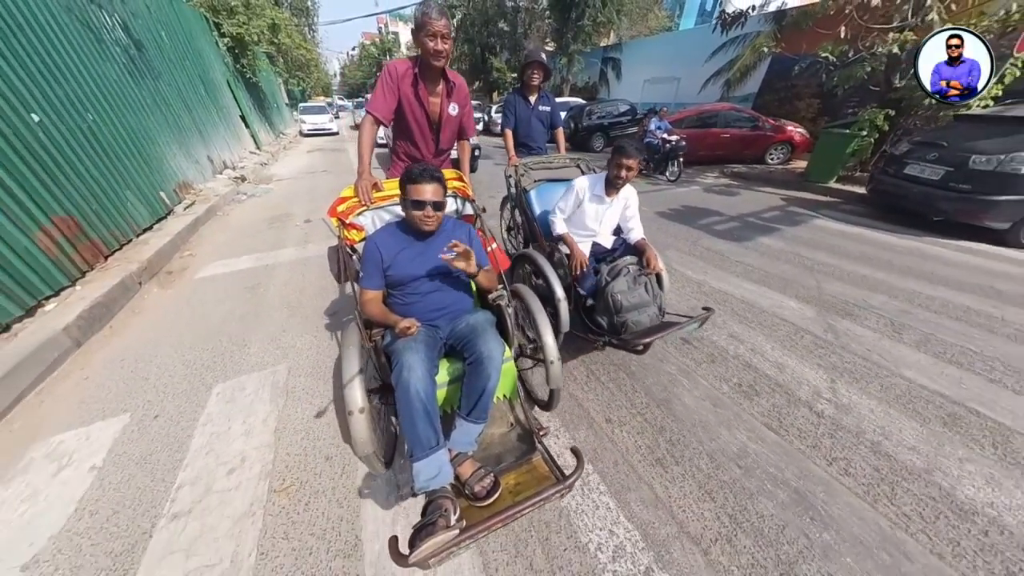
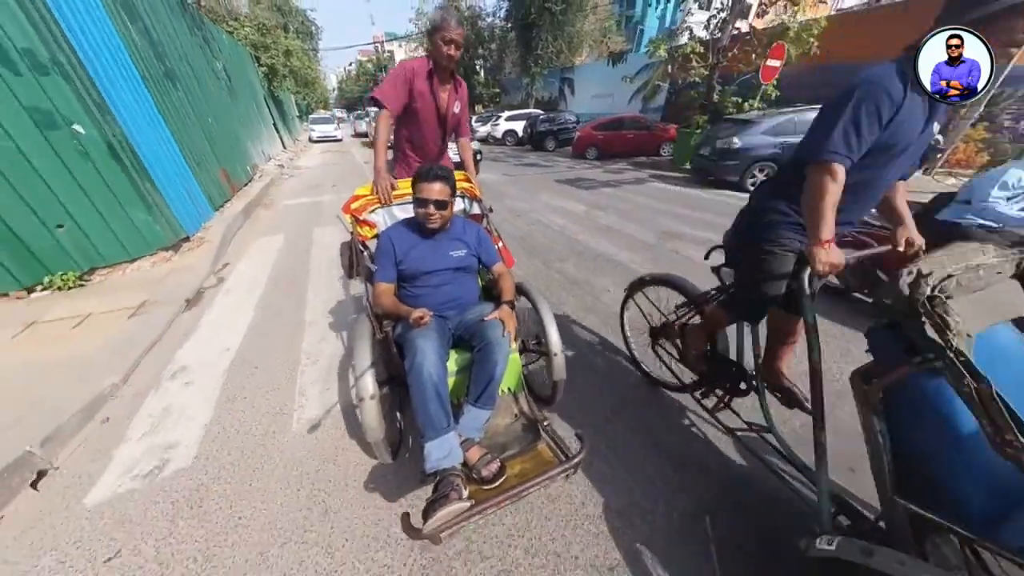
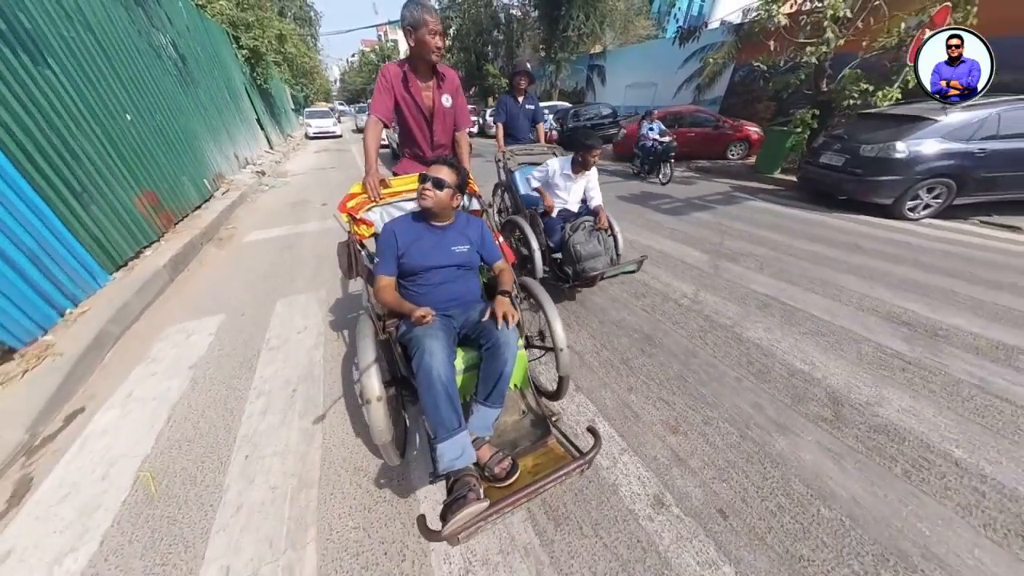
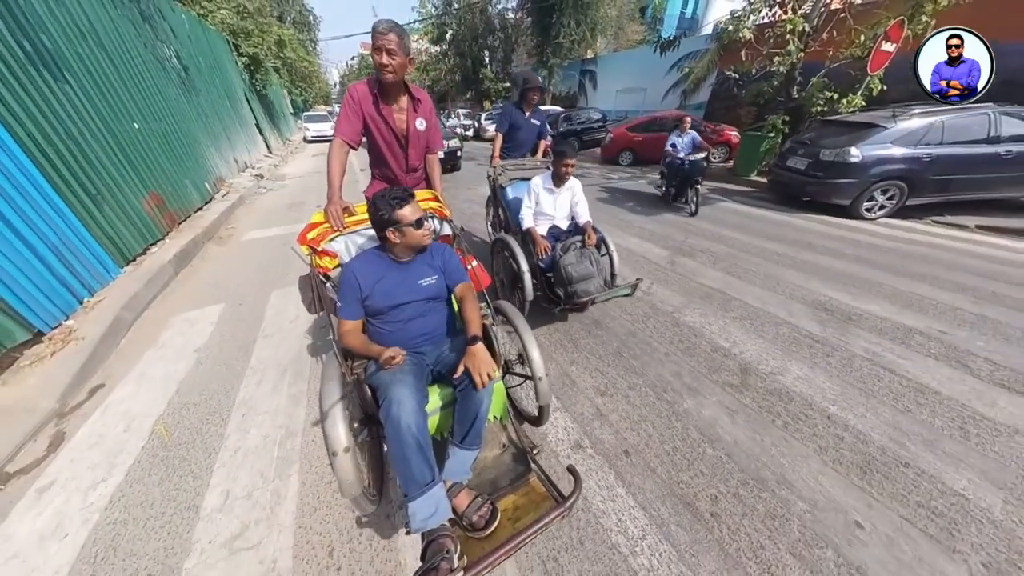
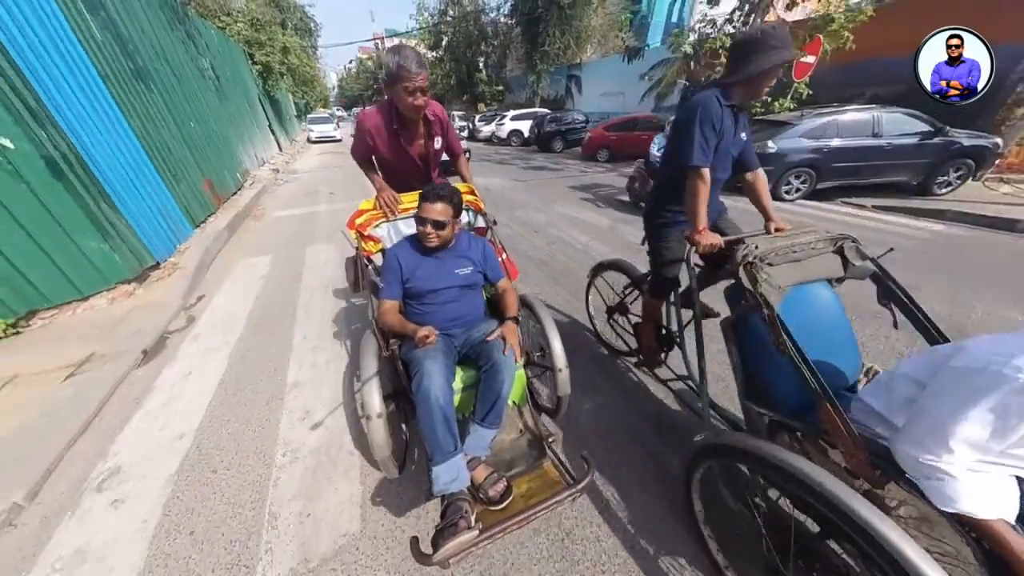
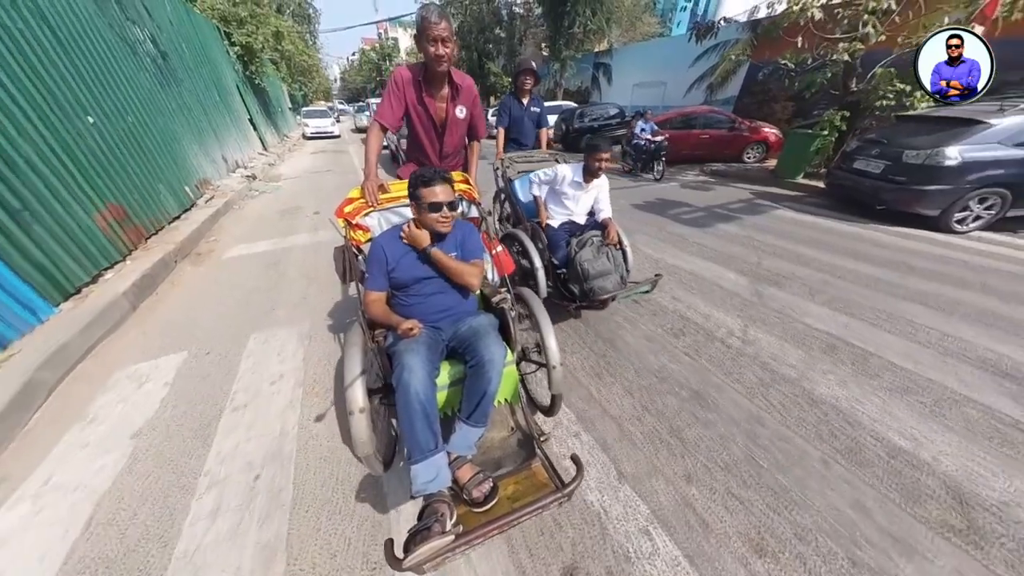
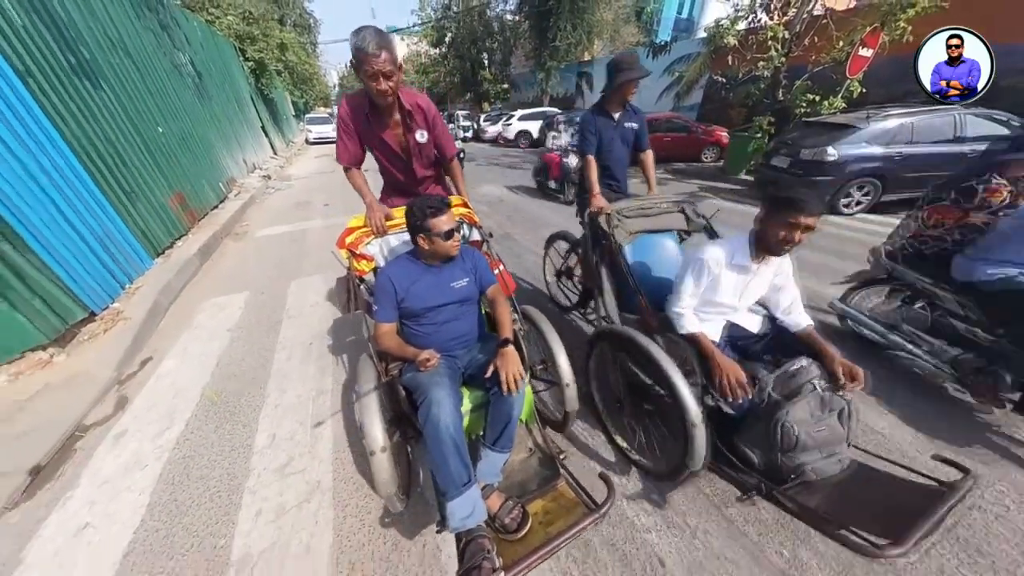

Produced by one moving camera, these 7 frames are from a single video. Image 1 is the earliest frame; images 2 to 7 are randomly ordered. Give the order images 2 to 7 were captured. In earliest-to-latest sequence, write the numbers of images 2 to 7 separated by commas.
6, 3, 4, 7, 5, 2
